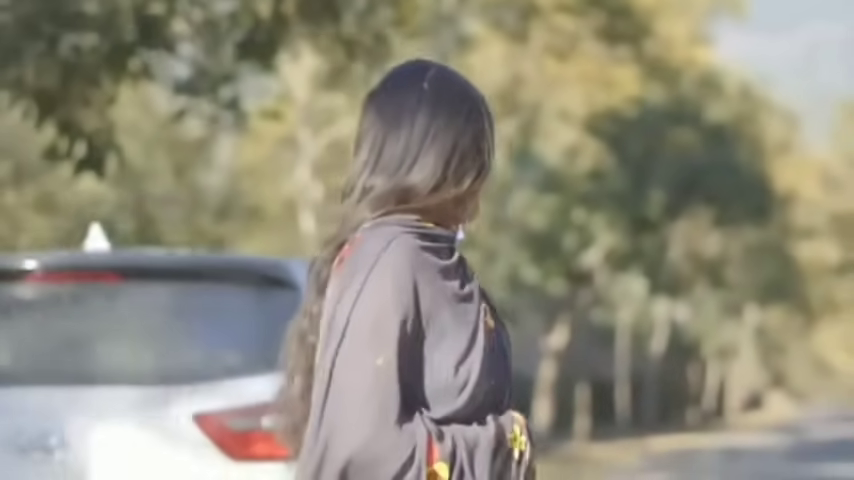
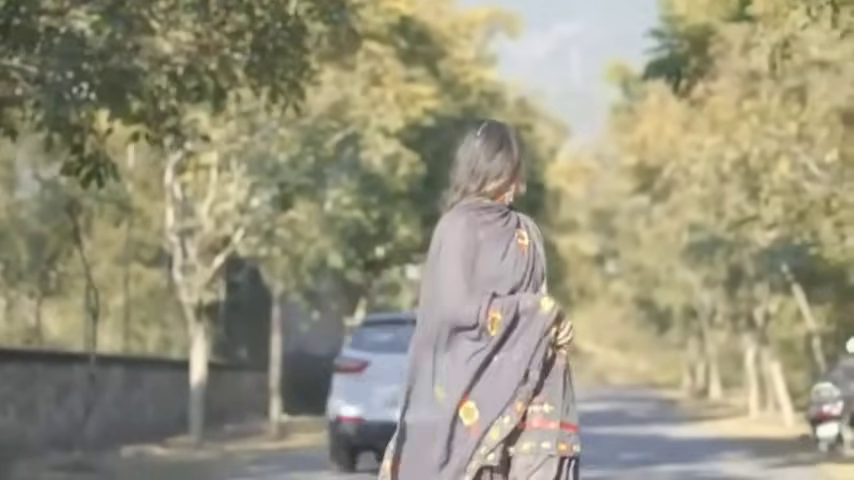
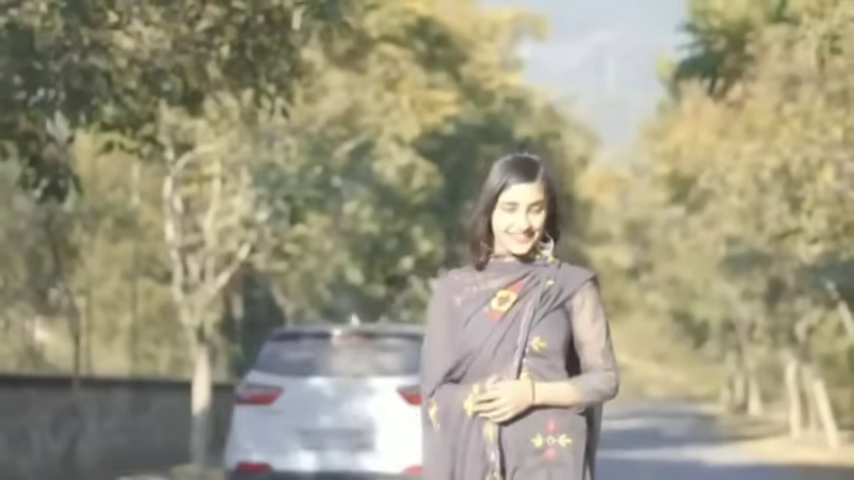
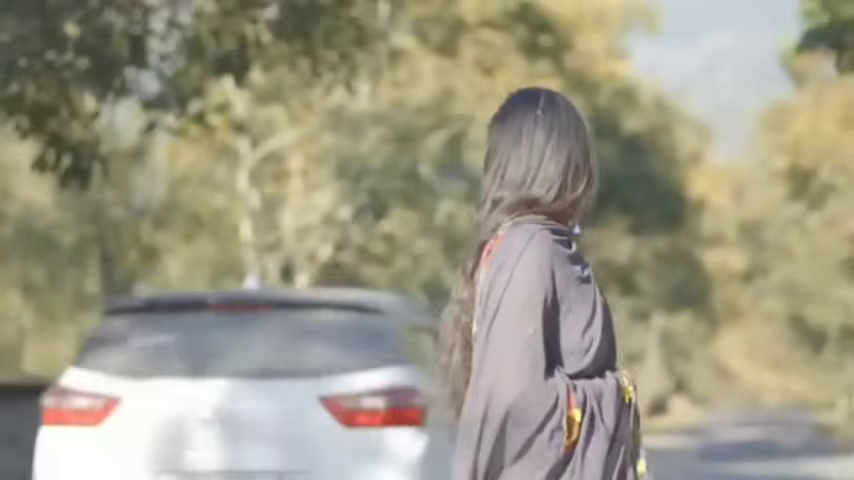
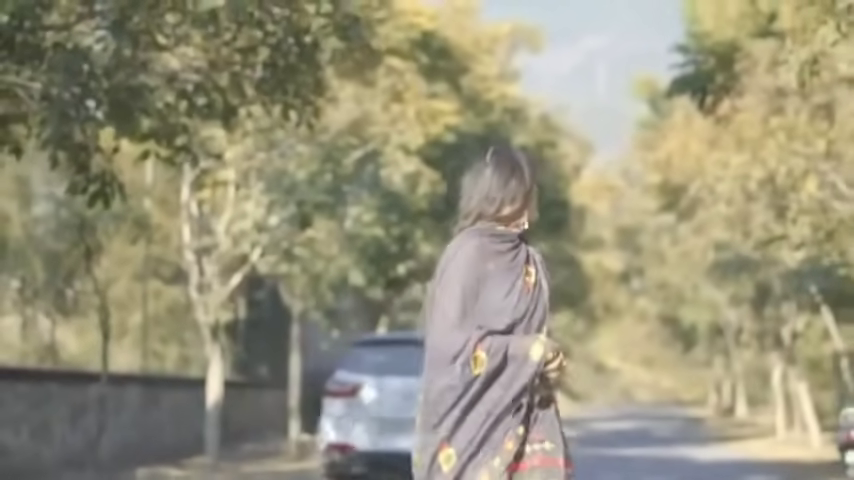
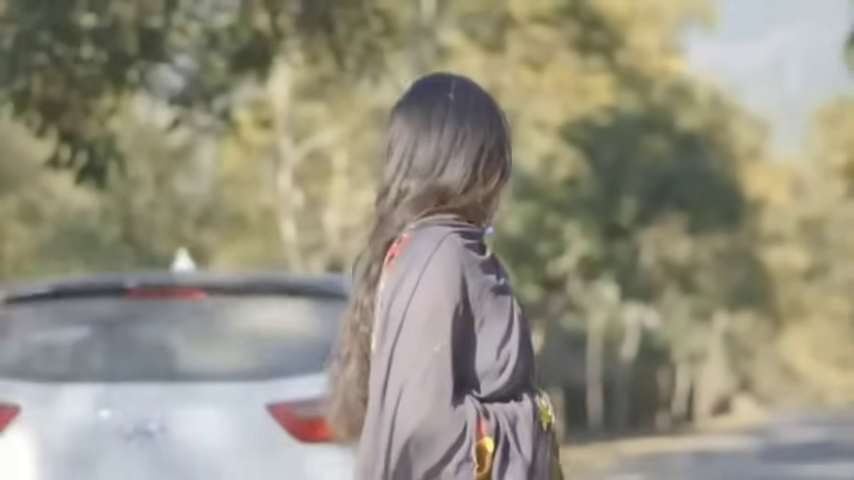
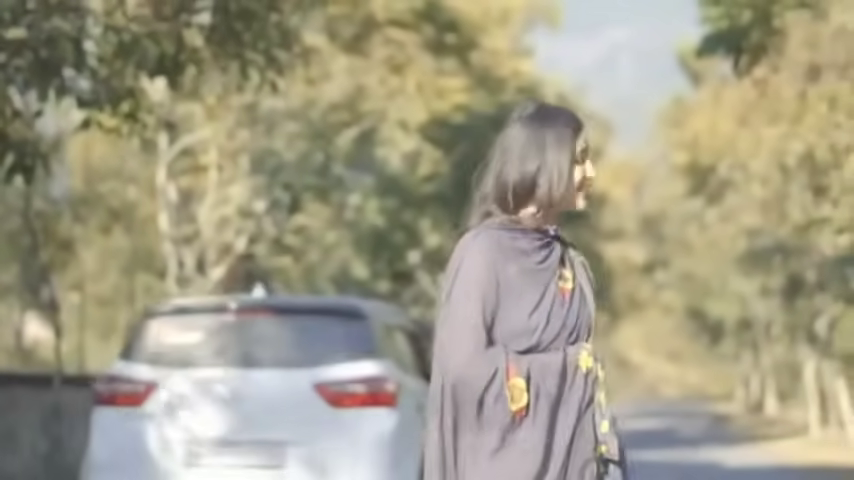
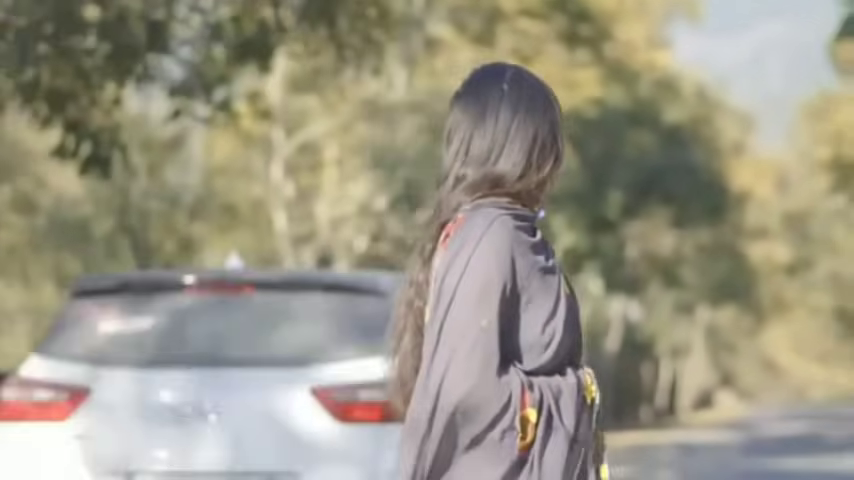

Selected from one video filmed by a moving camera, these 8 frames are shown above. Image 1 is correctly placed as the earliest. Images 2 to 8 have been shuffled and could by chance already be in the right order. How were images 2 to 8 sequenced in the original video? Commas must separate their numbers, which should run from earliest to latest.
6, 8, 4, 7, 3, 5, 2
